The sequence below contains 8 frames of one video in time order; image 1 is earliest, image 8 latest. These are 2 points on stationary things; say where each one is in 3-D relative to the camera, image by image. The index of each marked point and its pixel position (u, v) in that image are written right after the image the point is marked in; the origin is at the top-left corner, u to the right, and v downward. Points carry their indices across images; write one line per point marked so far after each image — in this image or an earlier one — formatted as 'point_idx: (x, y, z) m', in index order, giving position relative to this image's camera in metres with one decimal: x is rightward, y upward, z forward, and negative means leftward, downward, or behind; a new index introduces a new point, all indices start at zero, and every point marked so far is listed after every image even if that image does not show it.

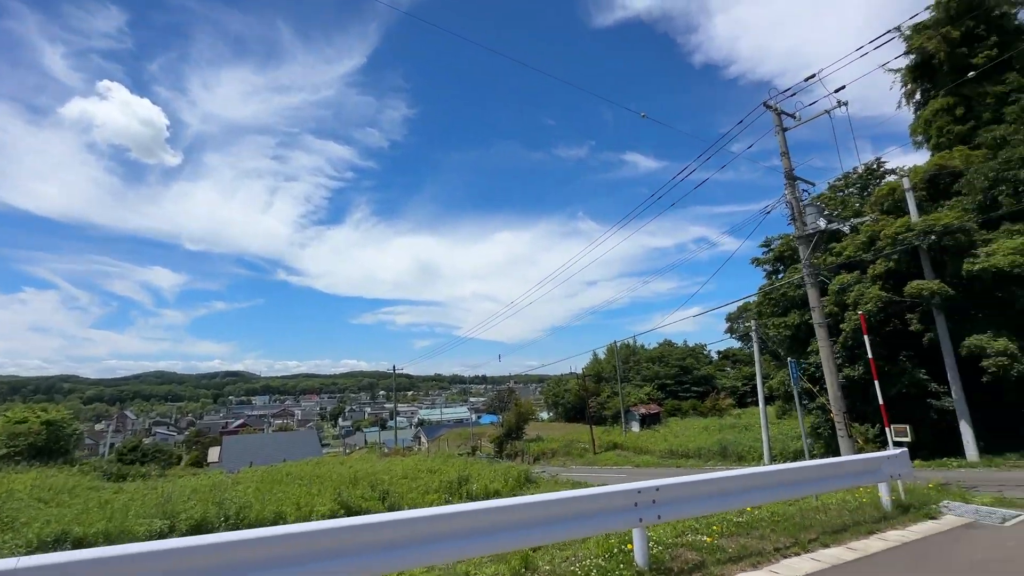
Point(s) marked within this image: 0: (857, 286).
0: (+14.7, +0.1, +19.9) m
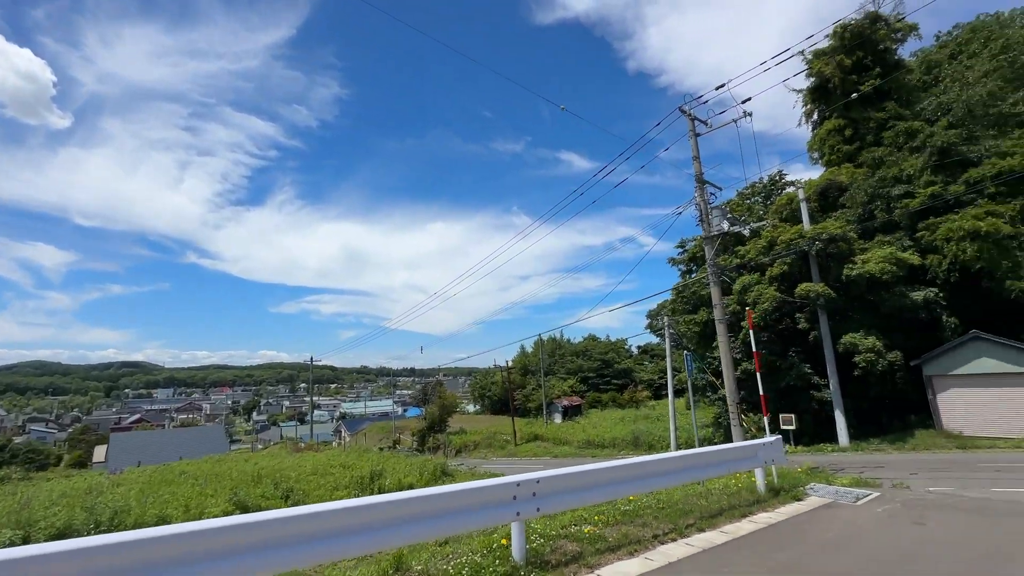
0: (+11.3, 0.0, +21.5) m
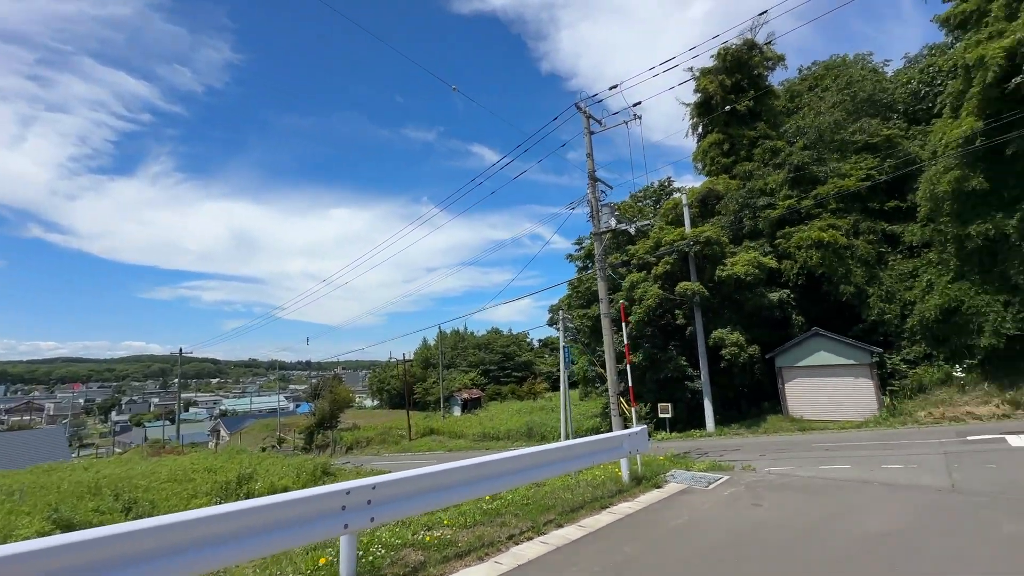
0: (+6.4, +0.2, +22.9) m
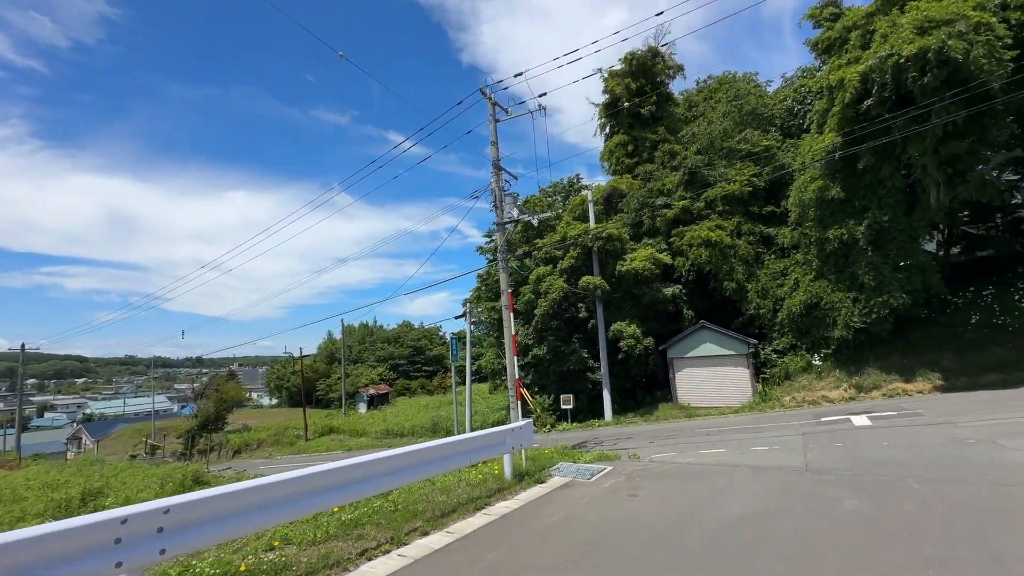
0: (+1.8, +0.5, +23.1) m
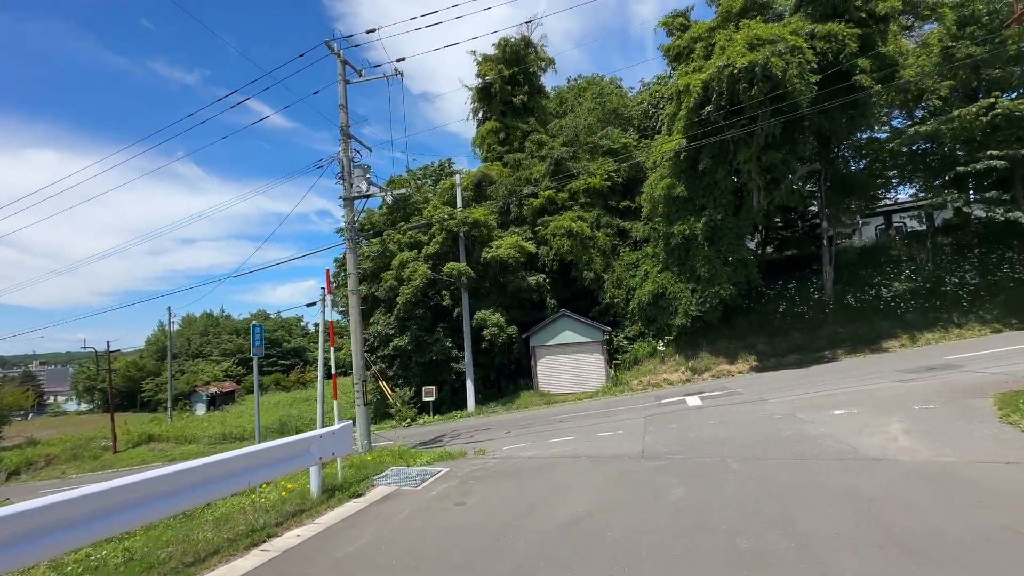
0: (-4.6, +1.1, +21.8) m
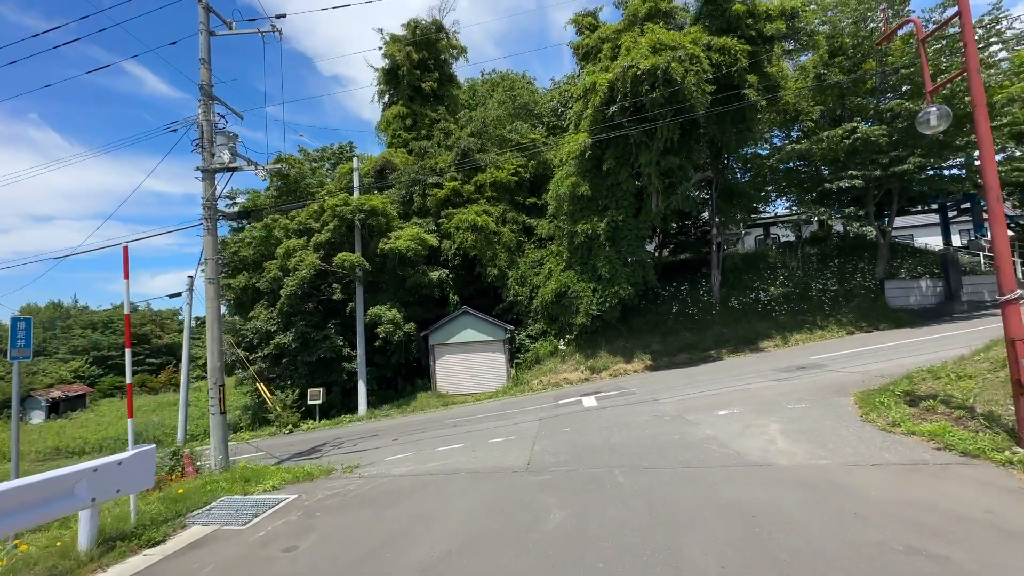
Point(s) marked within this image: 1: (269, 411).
0: (-8.9, +1.5, +19.6) m
1: (-10.2, -5.2, +19.6) m
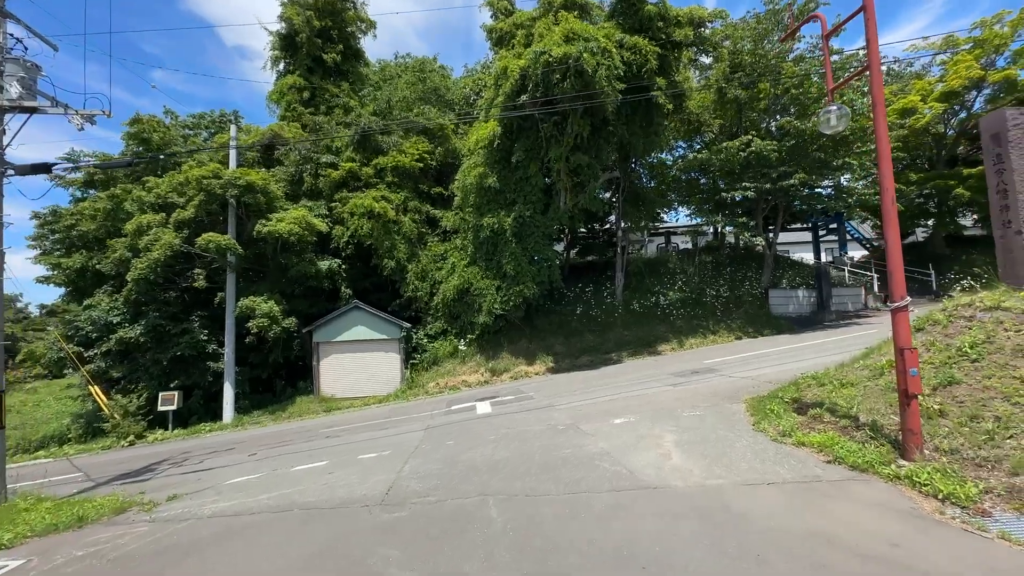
0: (-12.6, +2.0, +16.5) m
1: (-14.1, -4.6, +16.2) m
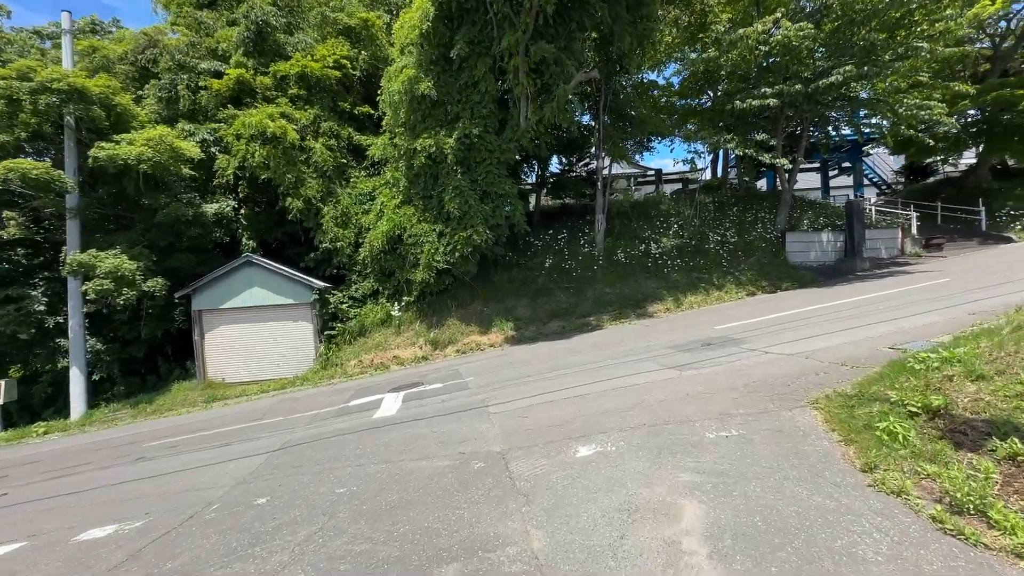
0: (-14.1, +3.2, +11.7) m
1: (-15.5, -3.4, +11.9) m
